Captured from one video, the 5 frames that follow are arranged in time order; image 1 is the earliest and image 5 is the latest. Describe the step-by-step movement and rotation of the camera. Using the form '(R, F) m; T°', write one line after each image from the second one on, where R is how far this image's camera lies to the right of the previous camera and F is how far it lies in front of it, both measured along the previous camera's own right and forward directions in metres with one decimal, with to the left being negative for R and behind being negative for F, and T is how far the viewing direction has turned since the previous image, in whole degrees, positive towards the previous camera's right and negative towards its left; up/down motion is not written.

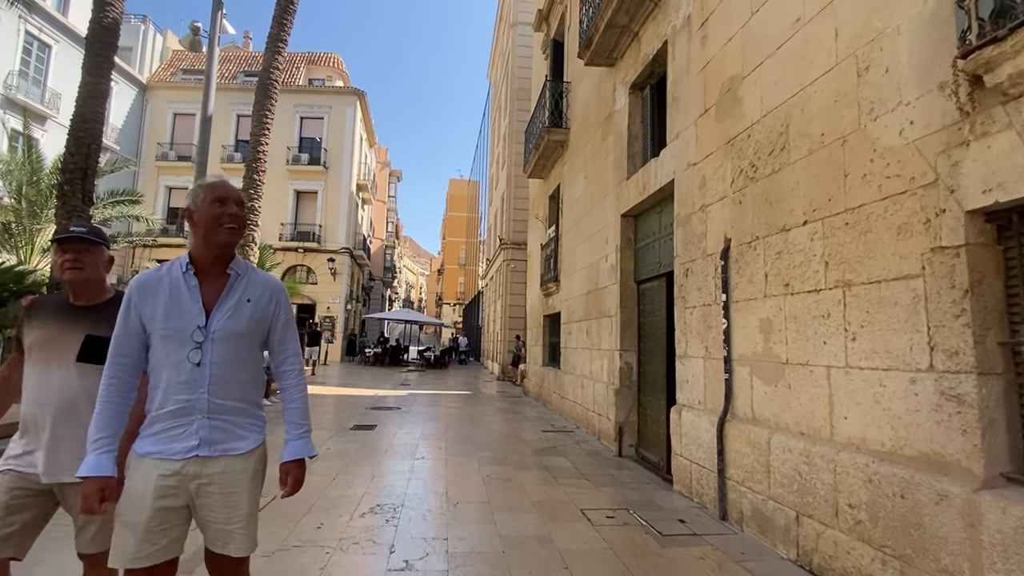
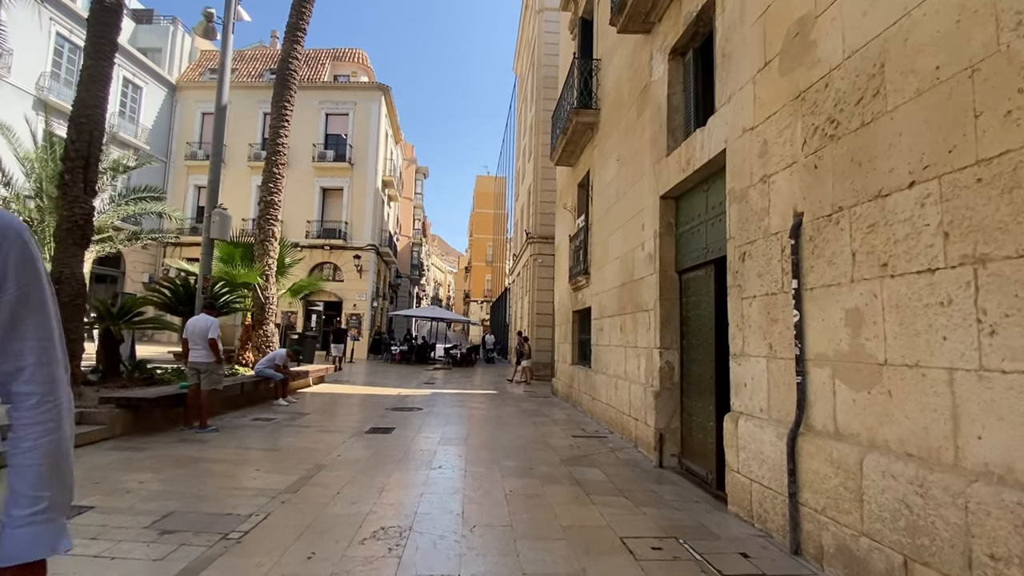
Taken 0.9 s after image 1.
(0.0, +0.7) m; -3°
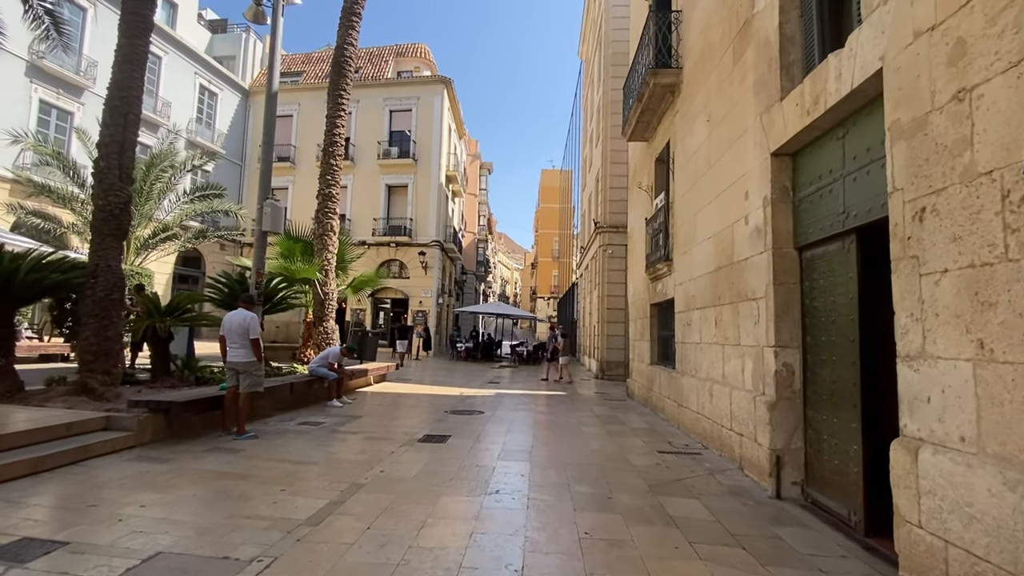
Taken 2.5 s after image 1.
(0.0, +1.0) m; -7°
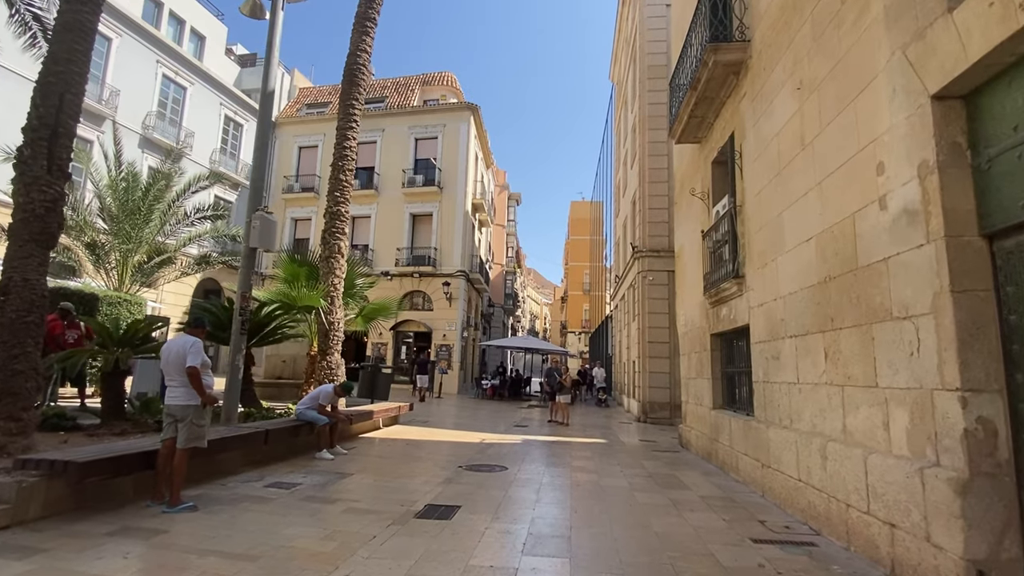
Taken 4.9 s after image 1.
(0.0, +1.6) m; -3°
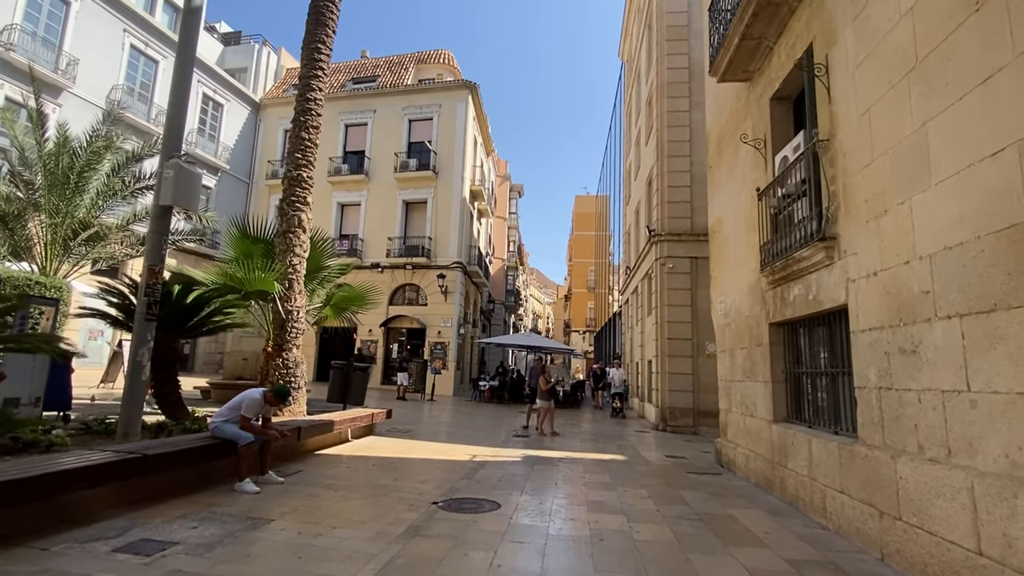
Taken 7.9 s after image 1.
(+0.1, +1.9) m; 0°
